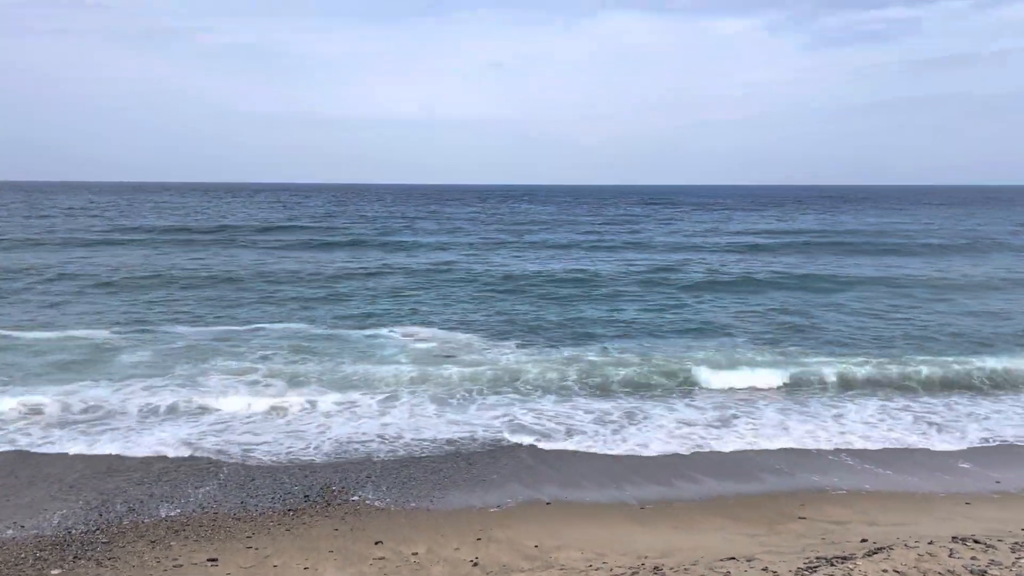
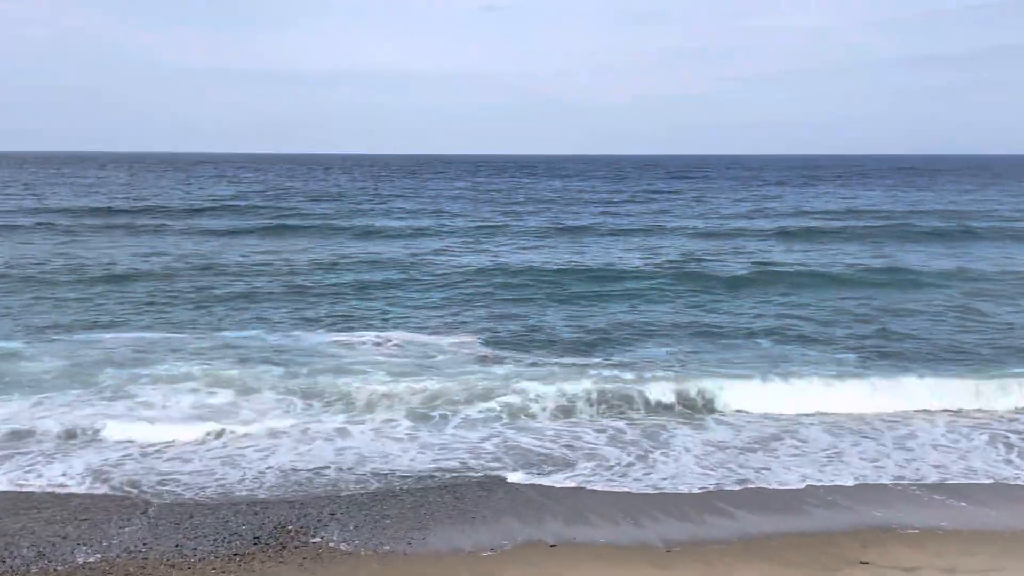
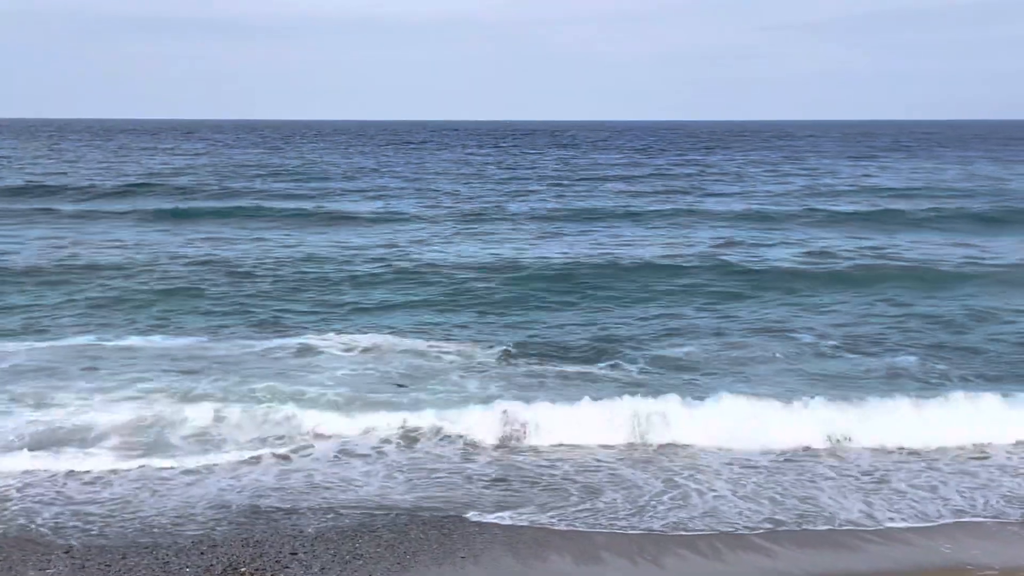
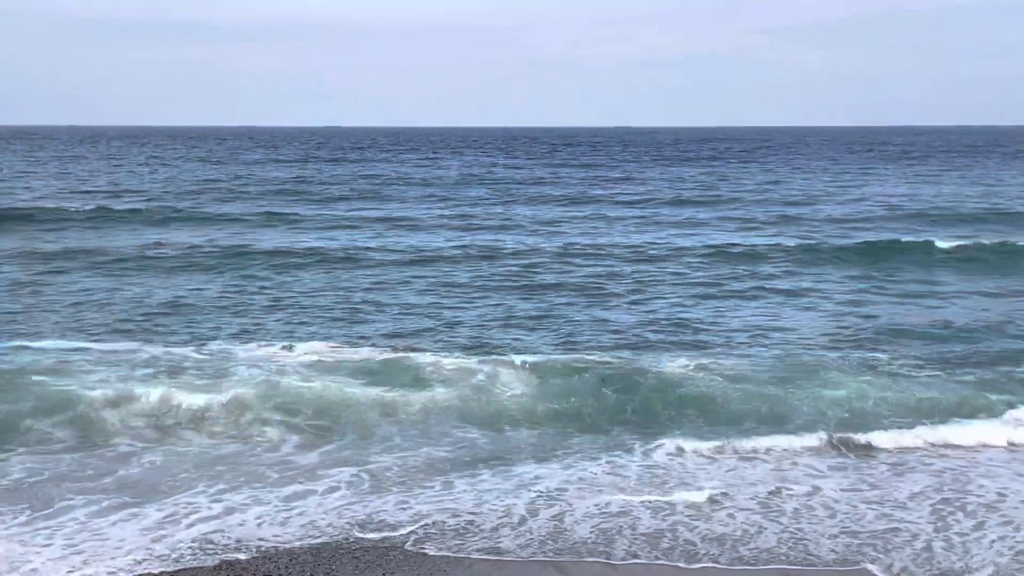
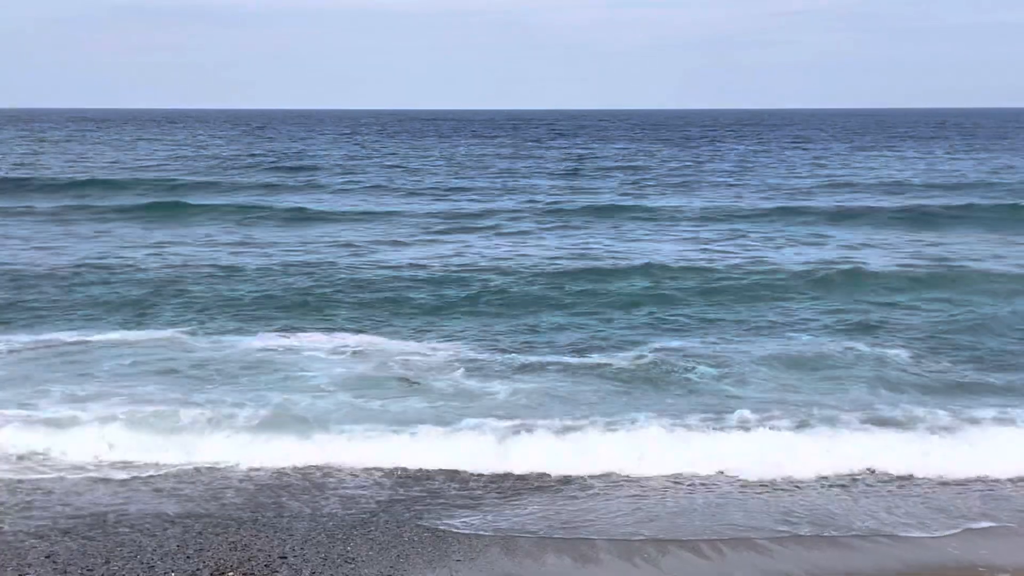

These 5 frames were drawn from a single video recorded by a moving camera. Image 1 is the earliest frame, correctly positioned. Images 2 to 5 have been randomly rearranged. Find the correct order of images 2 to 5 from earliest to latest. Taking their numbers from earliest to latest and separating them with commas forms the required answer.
2, 3, 5, 4
